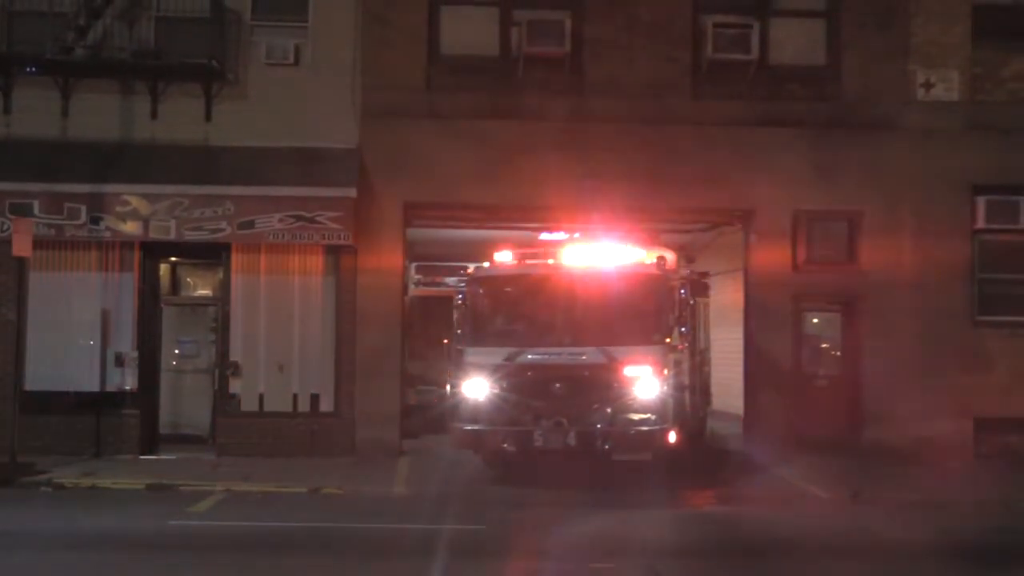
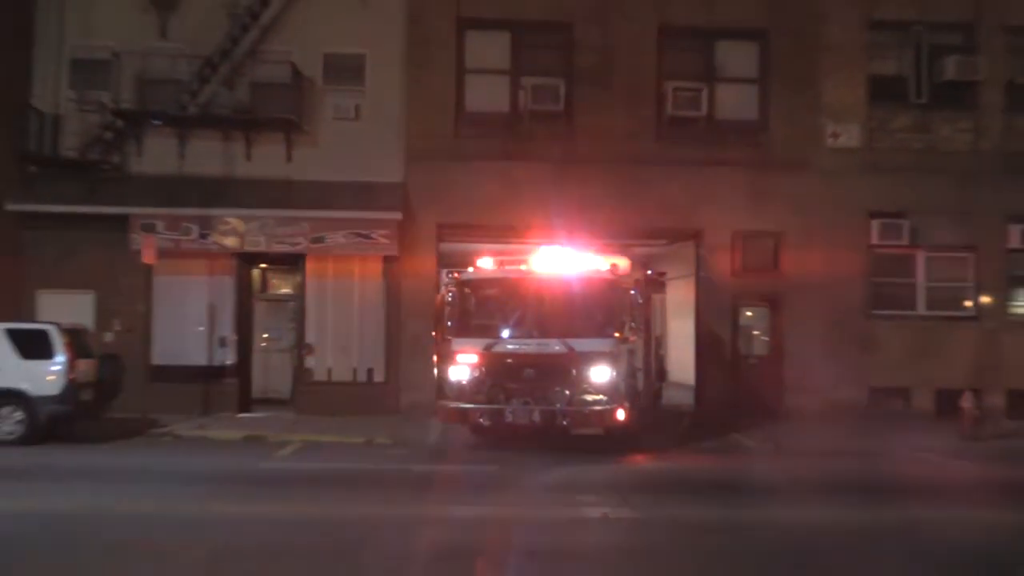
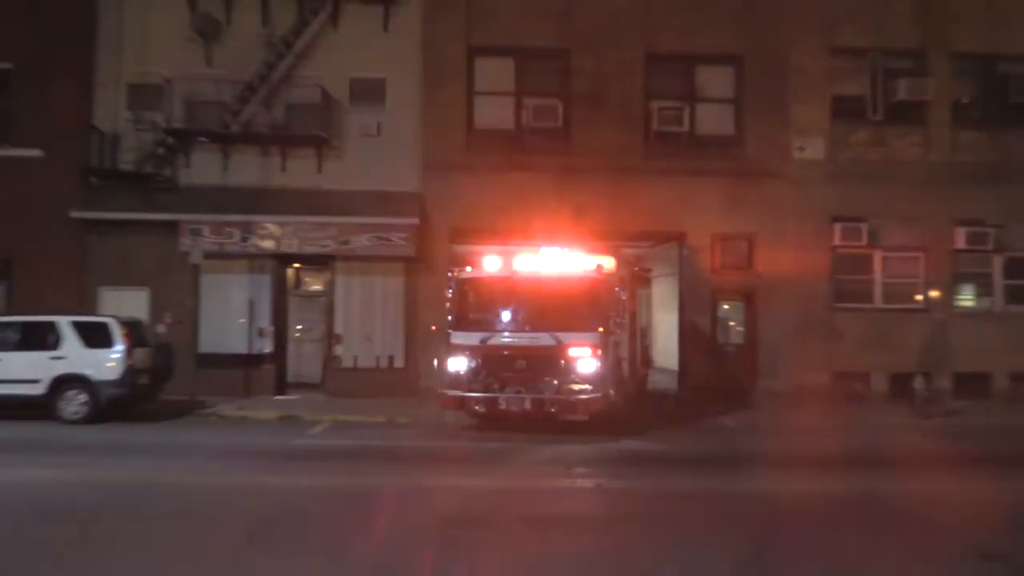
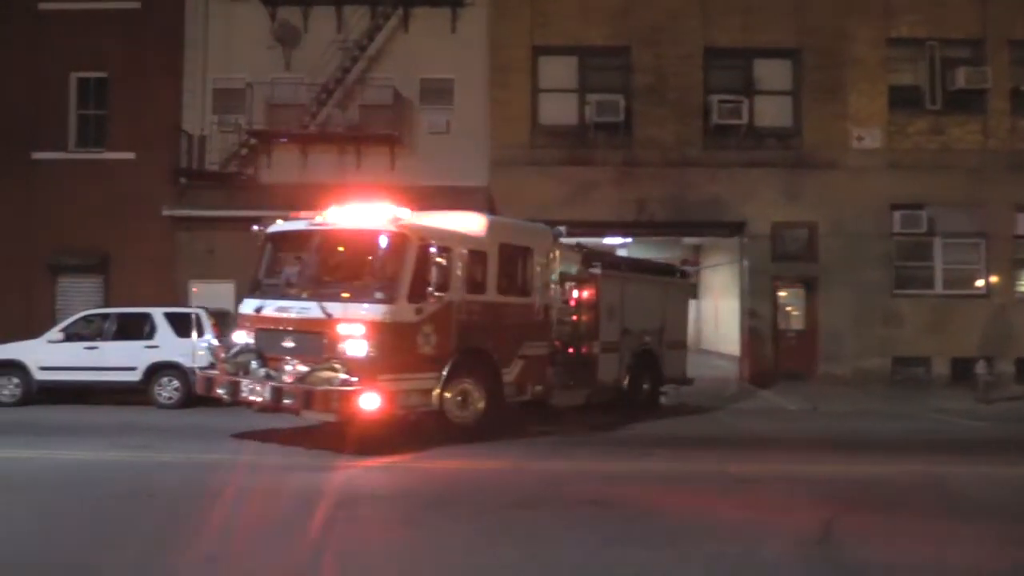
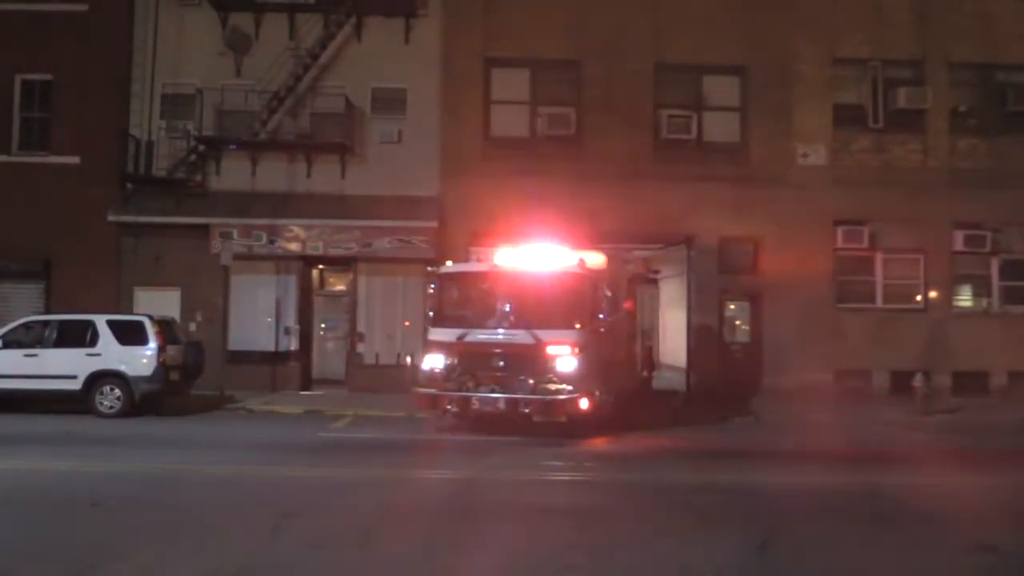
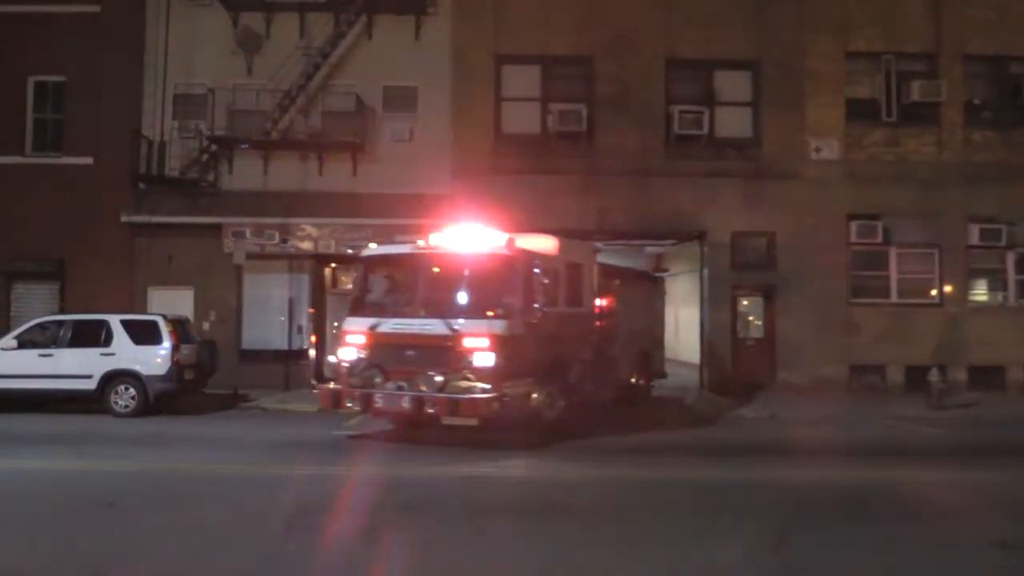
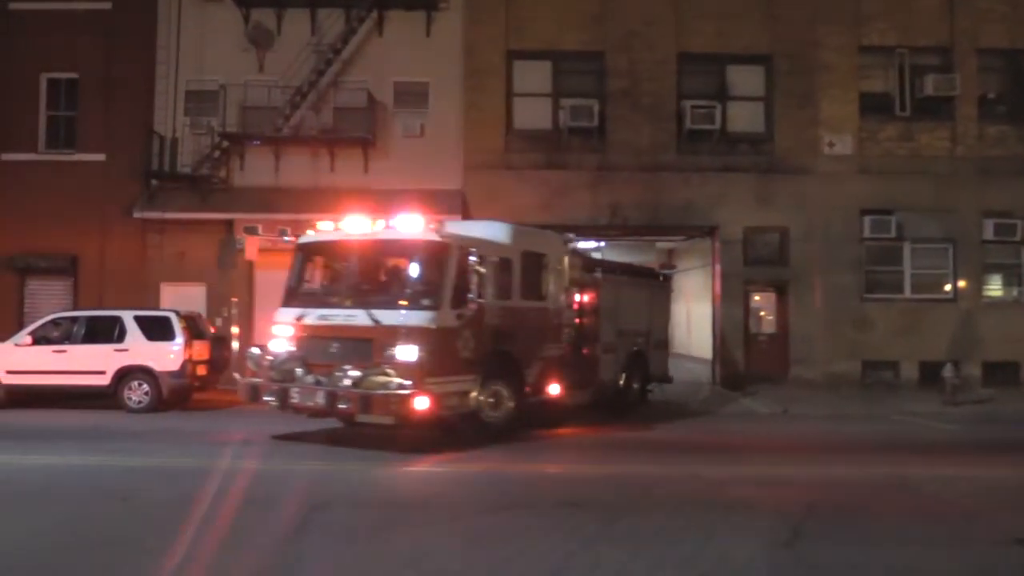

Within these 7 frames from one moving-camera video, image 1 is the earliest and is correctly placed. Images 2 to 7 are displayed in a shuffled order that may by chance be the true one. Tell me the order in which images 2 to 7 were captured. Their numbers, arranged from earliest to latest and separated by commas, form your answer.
2, 3, 5, 6, 7, 4
